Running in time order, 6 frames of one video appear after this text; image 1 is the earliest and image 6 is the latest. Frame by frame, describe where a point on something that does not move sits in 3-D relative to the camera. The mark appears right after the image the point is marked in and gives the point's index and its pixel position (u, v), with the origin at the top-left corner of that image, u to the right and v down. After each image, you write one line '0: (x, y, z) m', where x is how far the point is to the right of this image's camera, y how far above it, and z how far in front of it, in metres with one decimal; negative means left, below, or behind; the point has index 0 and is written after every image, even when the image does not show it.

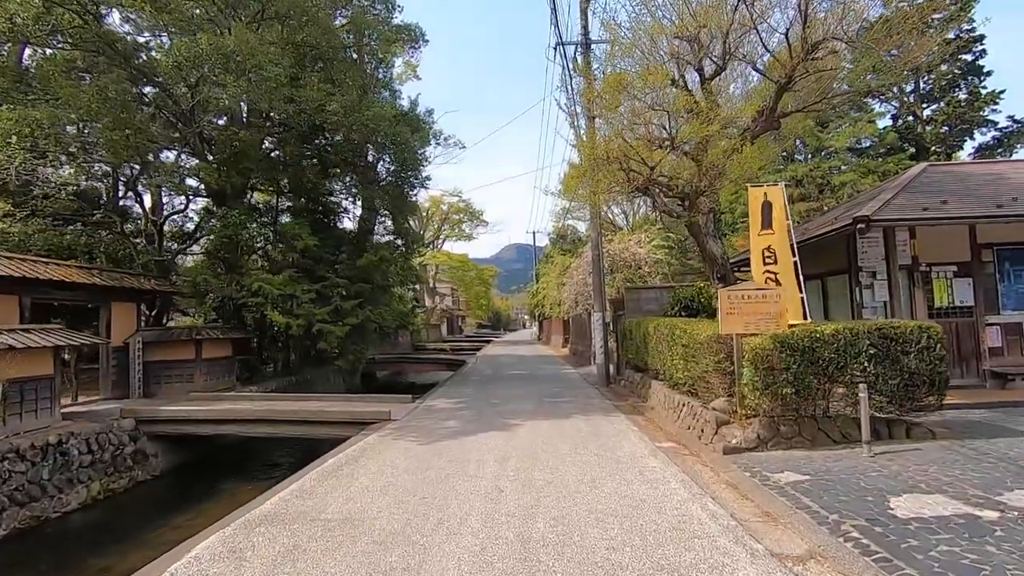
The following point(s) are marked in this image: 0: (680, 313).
0: (+3.8, -0.6, +12.2) m
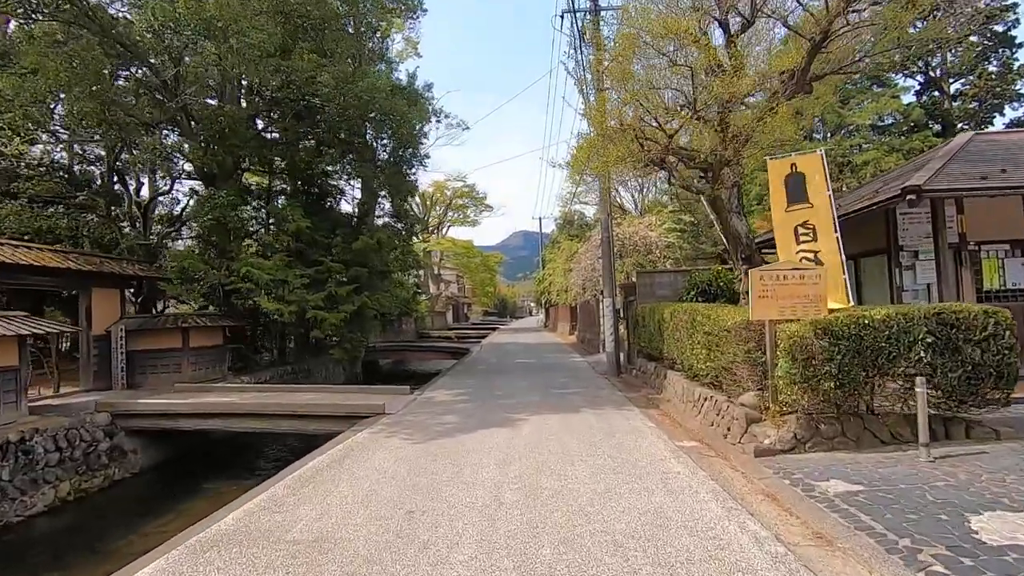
0: (+3.9, -0.2, +11.3) m
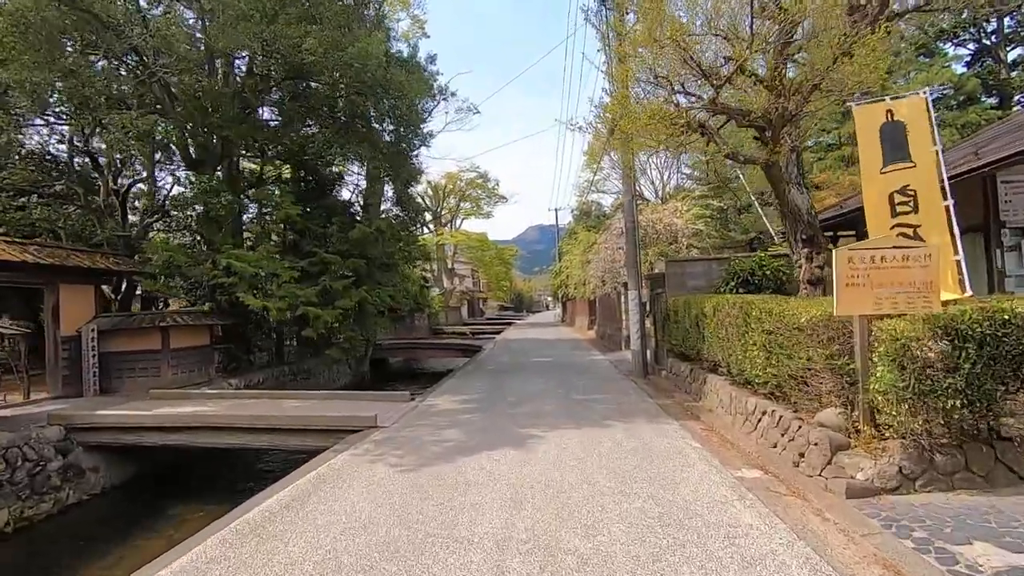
0: (+4.1, 0.0, +9.9) m
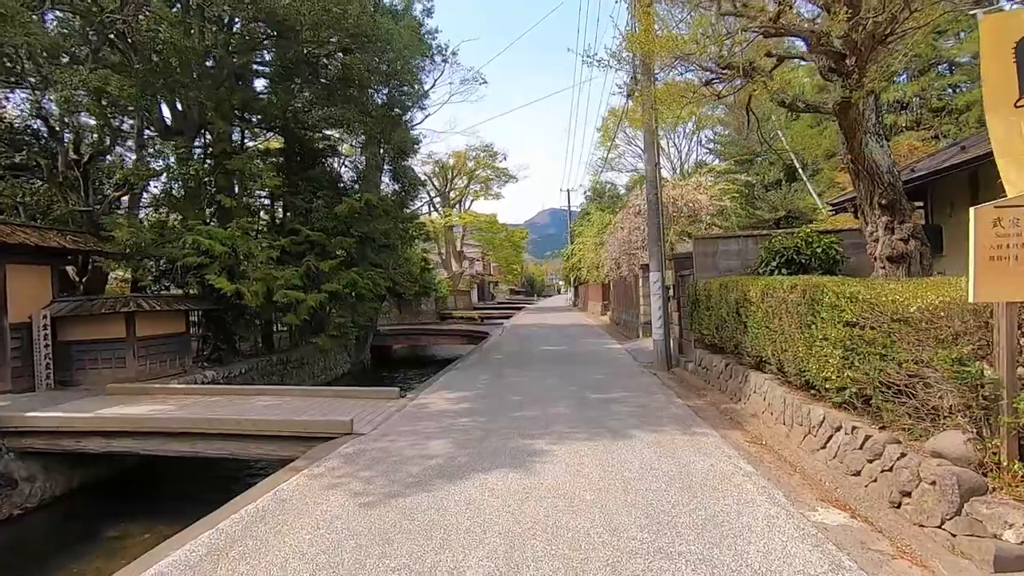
0: (+4.2, +0.3, +8.4) m
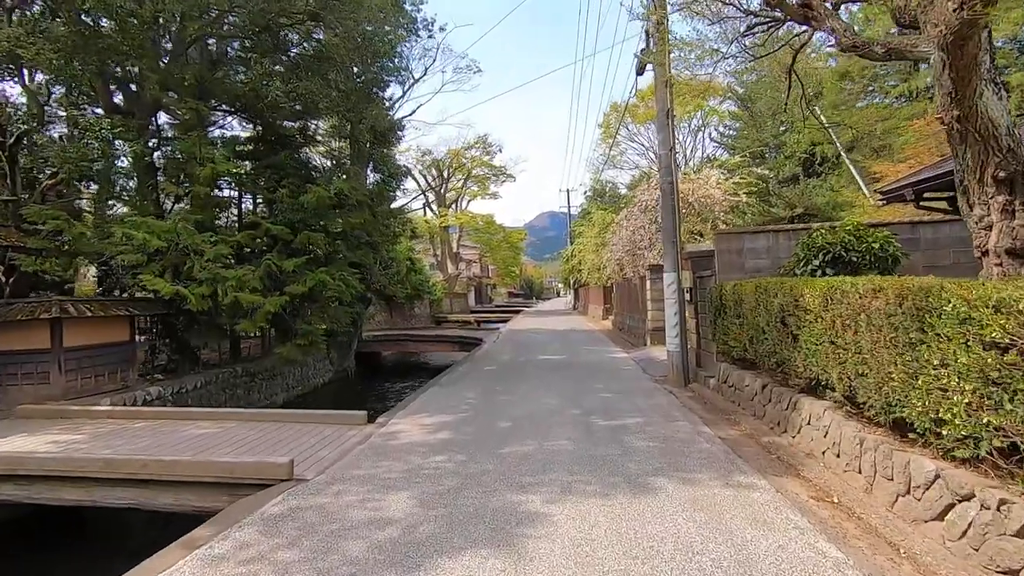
0: (+4.1, +0.2, +7.0) m
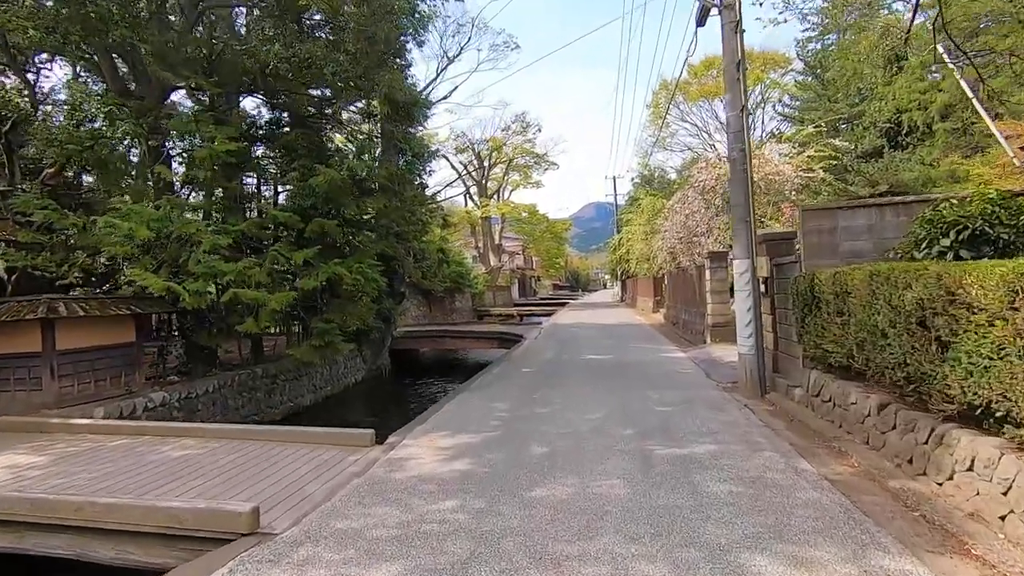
0: (+4.5, +0.3, +5.3) m
